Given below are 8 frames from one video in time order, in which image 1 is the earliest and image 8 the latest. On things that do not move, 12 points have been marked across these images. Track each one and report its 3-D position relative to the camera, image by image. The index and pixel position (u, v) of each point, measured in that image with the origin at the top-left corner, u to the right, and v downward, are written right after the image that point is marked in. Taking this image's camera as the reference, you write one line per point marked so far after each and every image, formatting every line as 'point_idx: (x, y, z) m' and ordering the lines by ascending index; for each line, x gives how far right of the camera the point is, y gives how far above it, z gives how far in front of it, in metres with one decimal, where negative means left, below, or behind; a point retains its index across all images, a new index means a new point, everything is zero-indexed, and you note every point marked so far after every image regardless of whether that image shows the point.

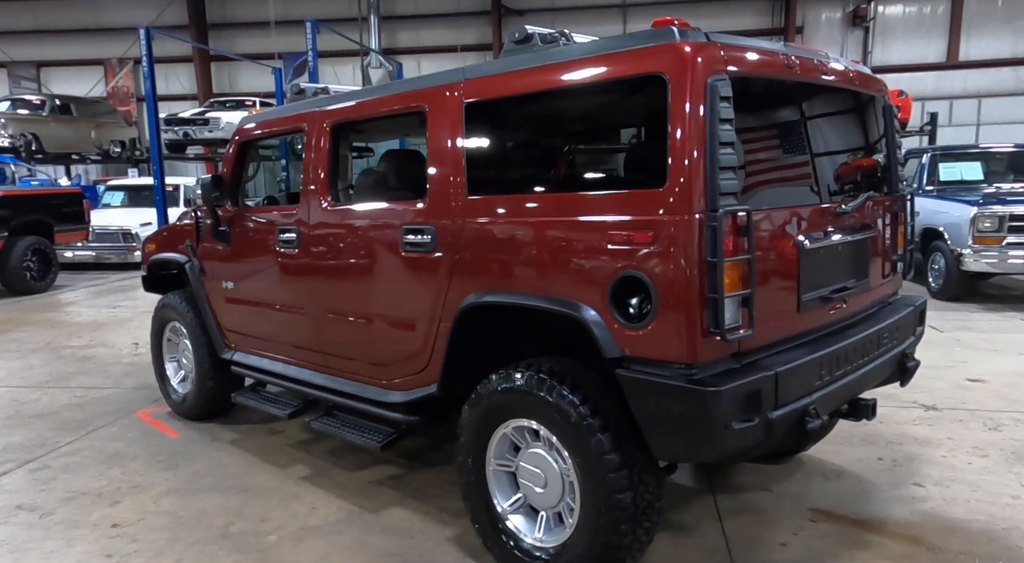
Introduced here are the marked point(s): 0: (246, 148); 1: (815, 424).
0: (-1.5, +0.7, +3.8) m
1: (+1.0, -0.4, +2.2) m
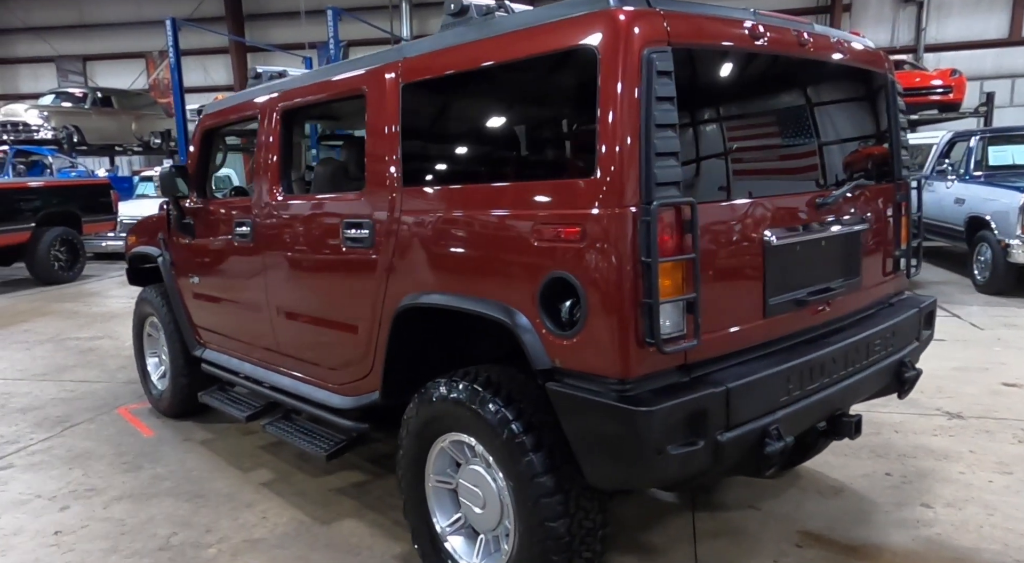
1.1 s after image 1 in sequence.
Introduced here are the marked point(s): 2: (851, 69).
0: (-1.6, +0.8, +3.7) m
1: (+0.7, -0.5, +1.9) m
2: (+1.2, +0.8, +2.5) m
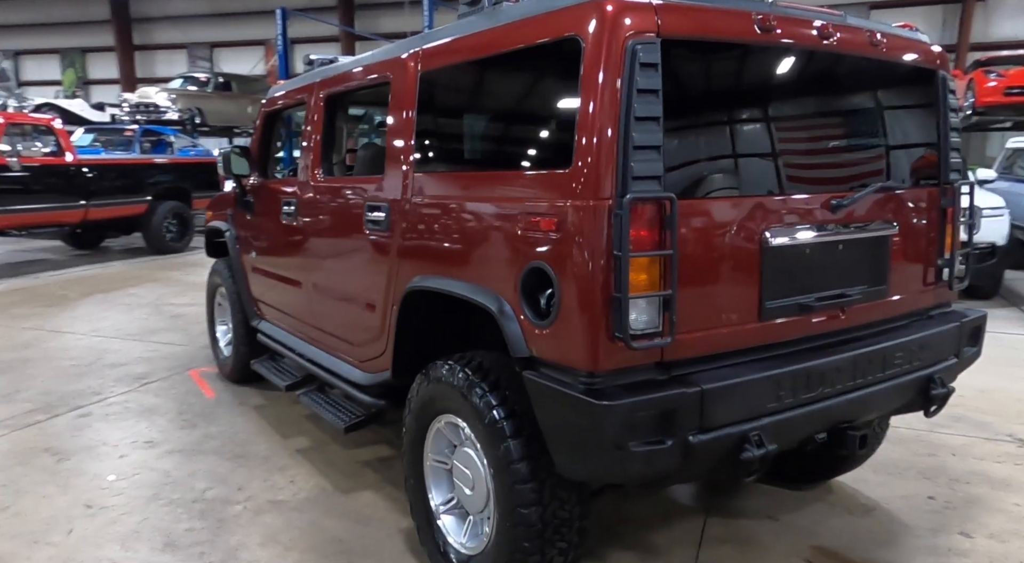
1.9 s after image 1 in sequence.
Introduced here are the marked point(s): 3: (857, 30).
0: (-1.3, +0.9, +3.9) m
1: (+0.6, -0.5, +1.9) m
2: (+1.3, +0.7, +2.4) m
3: (+1.1, +0.8, +2.2) m
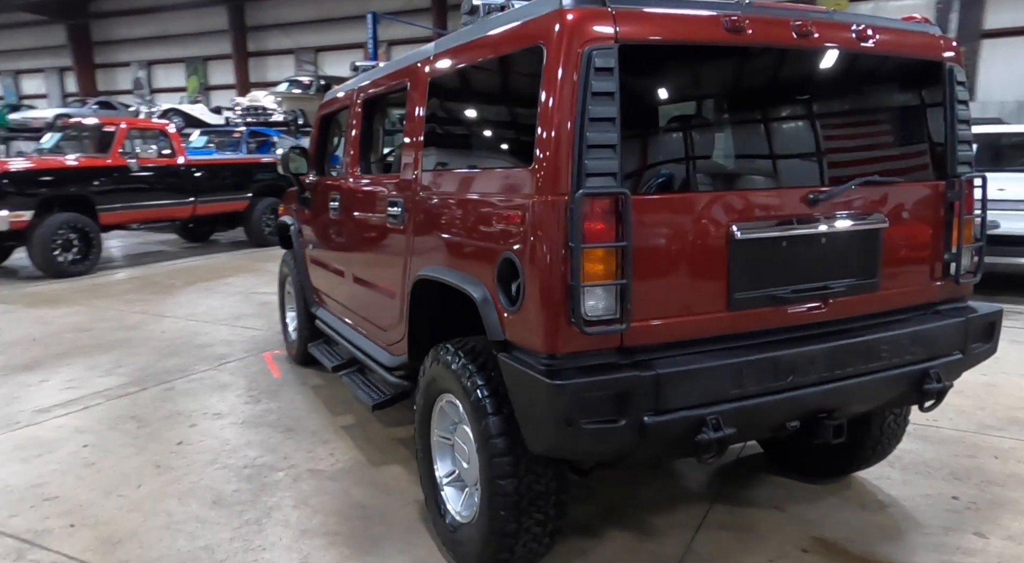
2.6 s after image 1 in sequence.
0: (-1.1, +1.0, +4.2) m
1: (+0.6, -0.4, +2.0) m
2: (+1.3, +0.7, +2.4) m
3: (+1.0, +0.8, +2.2) m
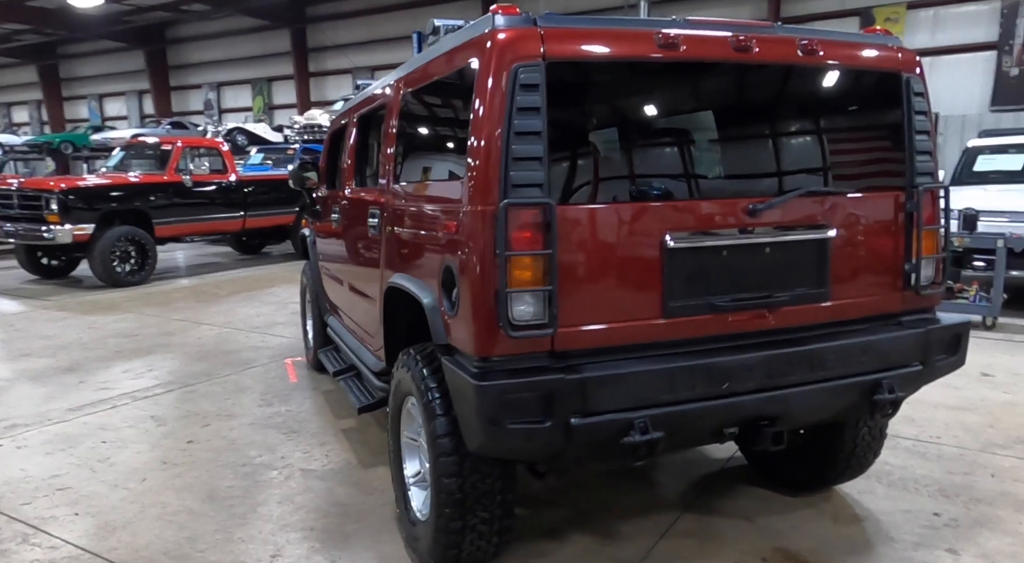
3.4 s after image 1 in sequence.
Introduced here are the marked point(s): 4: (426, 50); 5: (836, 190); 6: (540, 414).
0: (-1.1, +0.9, +4.4) m
1: (+0.4, -0.5, +2.0) m
2: (+1.1, +0.7, +2.4) m
3: (+0.9, +0.8, +2.3) m
4: (-0.3, +0.9, +2.7) m
5: (+1.1, +0.3, +2.4) m
6: (+0.1, -0.4, +2.0) m
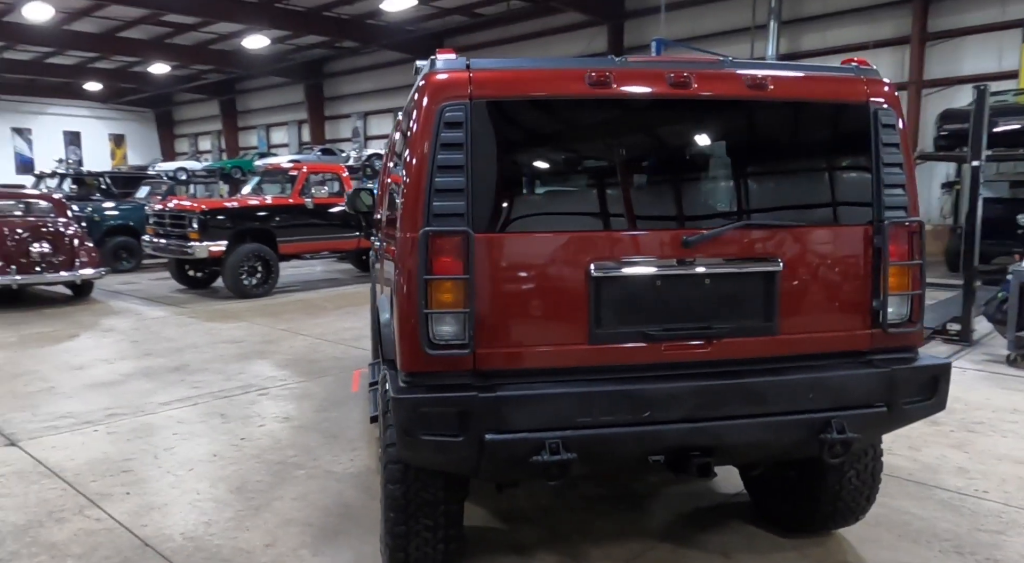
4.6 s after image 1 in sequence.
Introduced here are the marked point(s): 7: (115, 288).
0: (-0.8, +0.8, +4.8) m
1: (+0.1, -0.5, +2.1) m
2: (+0.9, +0.6, +2.3) m
3: (+0.7, +0.7, +2.3) m
4: (-0.4, +0.8, +2.9) m
5: (+0.9, +0.2, +2.3) m
6: (-0.2, -0.4, +2.1) m
7: (-7.3, -0.1, +13.0) m
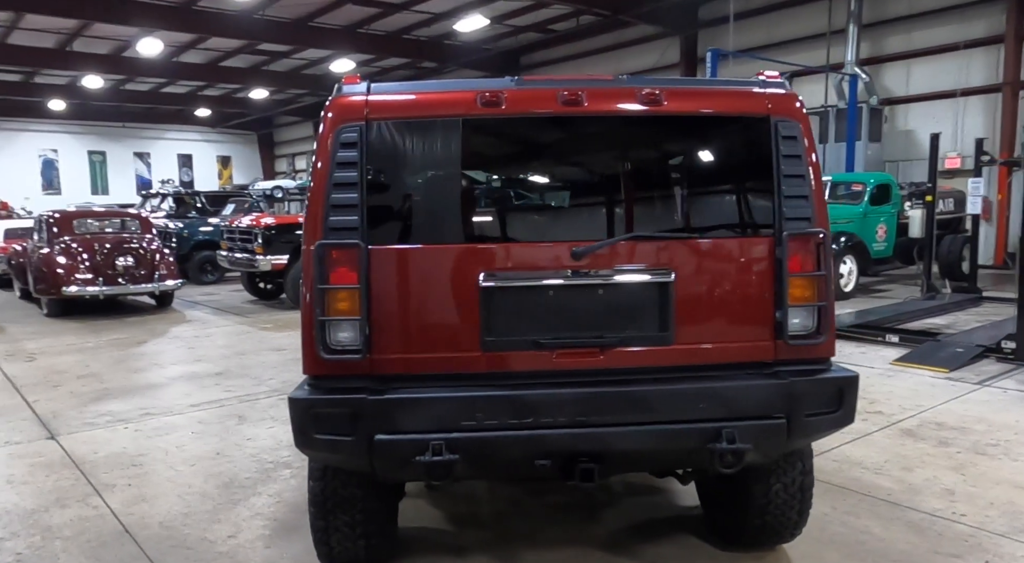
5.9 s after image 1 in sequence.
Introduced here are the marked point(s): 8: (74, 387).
0: (-0.8, +0.7, +5.0) m
1: (-0.3, -0.6, +2.2) m
2: (+0.6, +0.6, +2.4) m
3: (+0.4, +0.7, +2.3) m
4: (-0.6, +0.8, +3.1) m
5: (+0.6, +0.2, +2.3) m
6: (-0.5, -0.5, +2.3) m
7: (-6.3, -0.3, +13.9) m
8: (-4.0, -1.0, +6.4) m
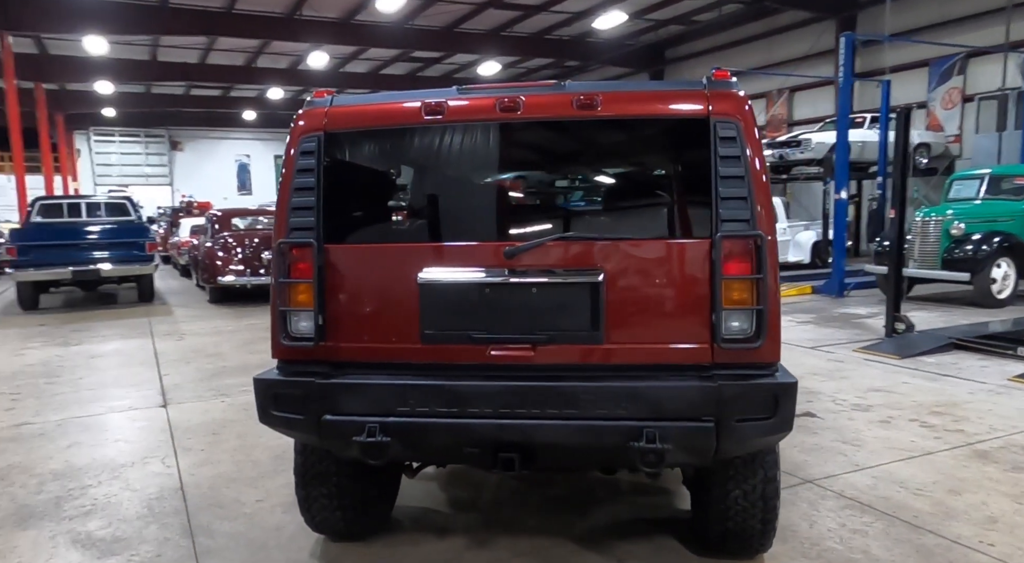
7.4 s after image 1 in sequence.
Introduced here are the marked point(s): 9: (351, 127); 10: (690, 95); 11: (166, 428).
0: (-0.4, +0.7, +5.3) m
1: (-0.5, -0.5, +2.4) m
2: (+0.4, +0.6, +2.4) m
3: (+0.2, +0.7, +2.4) m
4: (-0.7, +0.8, +3.4) m
5: (+0.4, +0.2, +2.4) m
6: (-0.7, -0.4, +2.5) m
7: (-3.9, -0.2, +15.1) m
8: (-3.2, -0.9, +7.3) m
9: (-0.6, +0.6, +2.5) m
10: (+0.6, +0.6, +2.3) m
11: (-2.4, -1.0, +4.9) m
